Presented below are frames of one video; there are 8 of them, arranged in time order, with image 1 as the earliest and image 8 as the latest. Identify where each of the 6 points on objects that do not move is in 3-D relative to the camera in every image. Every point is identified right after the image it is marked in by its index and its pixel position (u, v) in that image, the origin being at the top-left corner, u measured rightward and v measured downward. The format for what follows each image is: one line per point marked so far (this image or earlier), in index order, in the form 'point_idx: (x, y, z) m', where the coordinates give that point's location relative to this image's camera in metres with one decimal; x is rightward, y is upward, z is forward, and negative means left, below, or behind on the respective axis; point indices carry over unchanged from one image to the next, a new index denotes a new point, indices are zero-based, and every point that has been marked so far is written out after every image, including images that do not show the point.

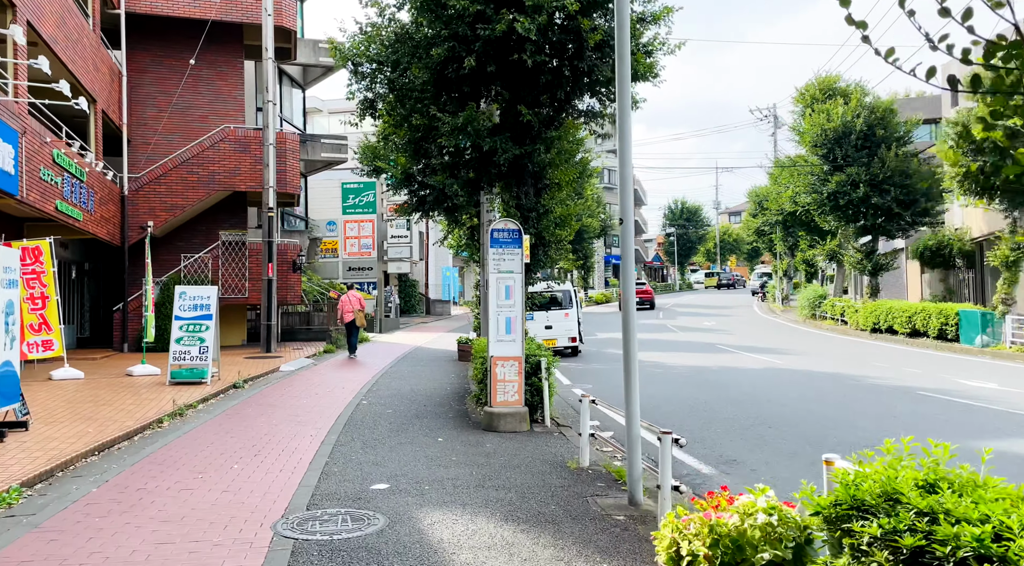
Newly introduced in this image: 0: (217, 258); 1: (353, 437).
0: (-7.6, +0.6, +19.4) m
1: (-1.7, -1.6, +7.9) m
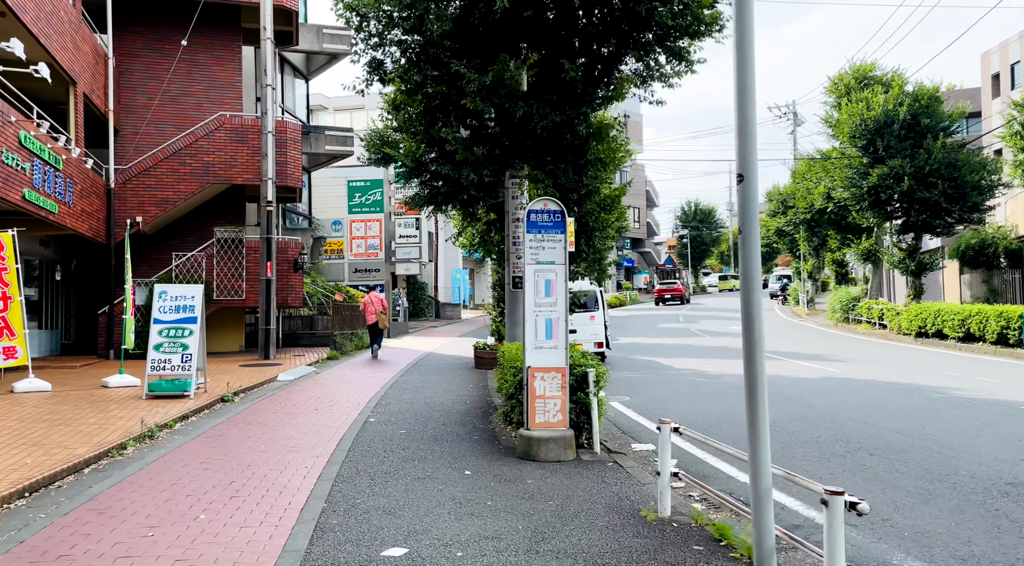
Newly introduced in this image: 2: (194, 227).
0: (-7.2, +0.6, +17.9) m
1: (-1.3, -1.6, +6.3) m
2: (-8.0, +1.4, +19.0) m
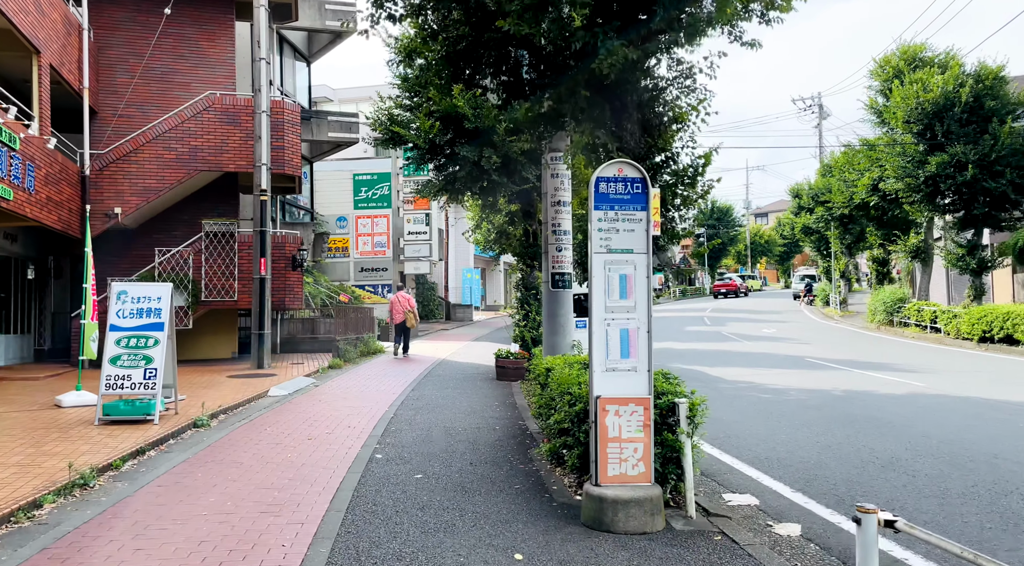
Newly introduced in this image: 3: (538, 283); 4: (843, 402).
0: (-6.7, +0.6, +15.9) m
1: (-0.9, -1.6, +4.3) m
2: (-7.5, +1.4, +17.1) m
3: (+0.5, 0.0, +14.5) m
4: (+4.8, -1.8, +10.9) m
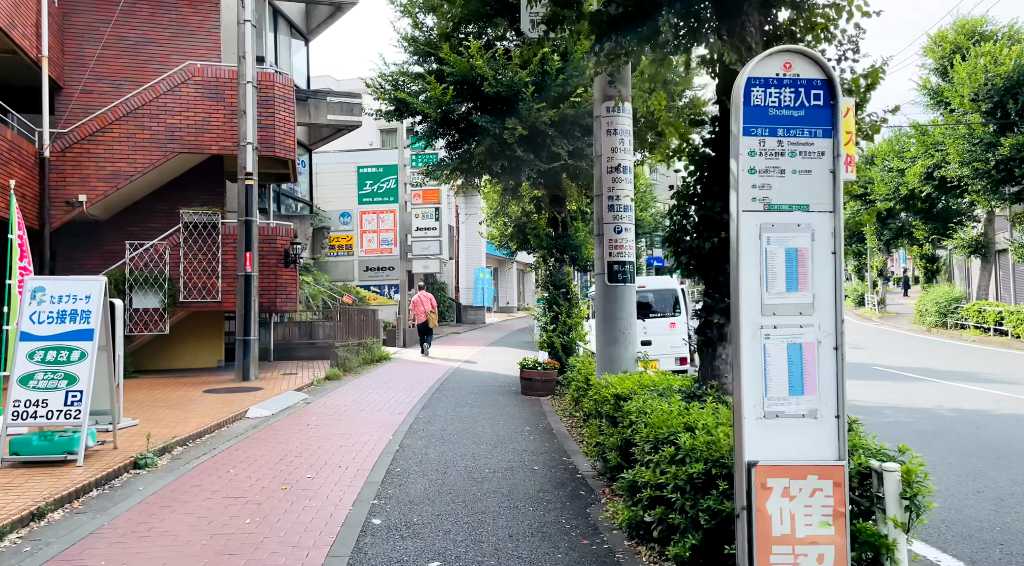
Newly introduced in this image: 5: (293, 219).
0: (-6.2, +0.7, +13.9) m
1: (-0.6, -1.5, +2.1) m
2: (-7.0, +1.5, +15.0) m
3: (+0.9, +0.1, +12.4) m
4: (+5.2, -1.7, +8.7) m
5: (-5.5, +1.6, +18.7) m
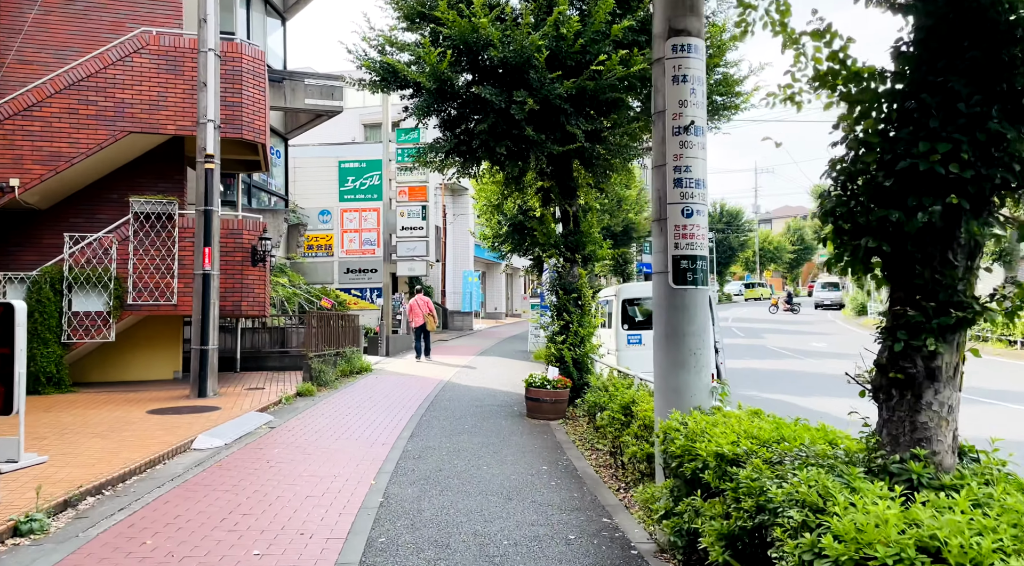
0: (-6.2, +0.7, +12.0) m
1: (-0.3, -1.5, +0.4) m
2: (-7.0, +1.5, +13.1) m
3: (+1.0, 0.0, +10.7) m
4: (+5.3, -1.7, +7.1) m
5: (-5.6, +1.6, +16.9) m
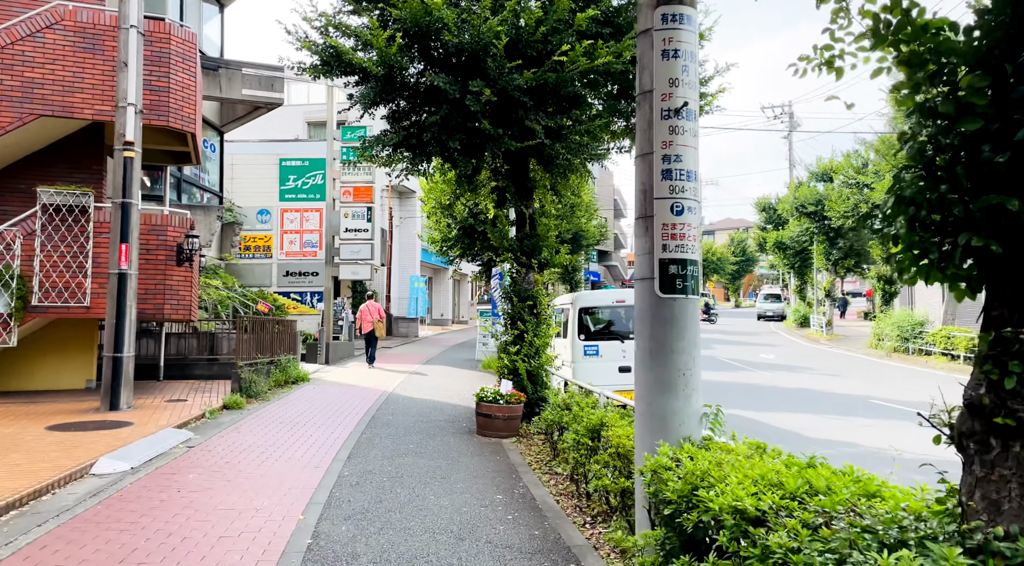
0: (-6.9, +0.7, +10.8) m
1: (-0.2, -1.4, -0.4) m
2: (-7.8, +1.5, +11.8) m
3: (+0.3, -0.1, +10.0) m
4: (+4.9, -1.9, +6.7) m
5: (-6.6, +1.5, +15.7) m
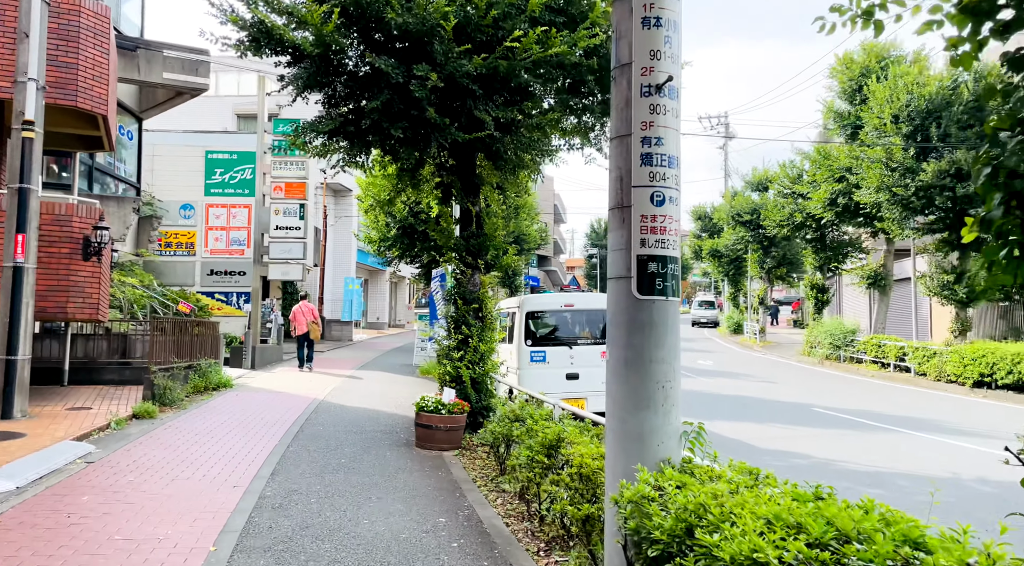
0: (-7.7, +0.8, +9.6) m
1: (-0.1, -1.4, -1.0) m
2: (-8.7, +1.6, +10.5) m
3: (-0.4, -0.1, +9.4) m
4: (+4.4, -2.0, +6.5) m
5: (-7.8, +1.6, +14.5) m
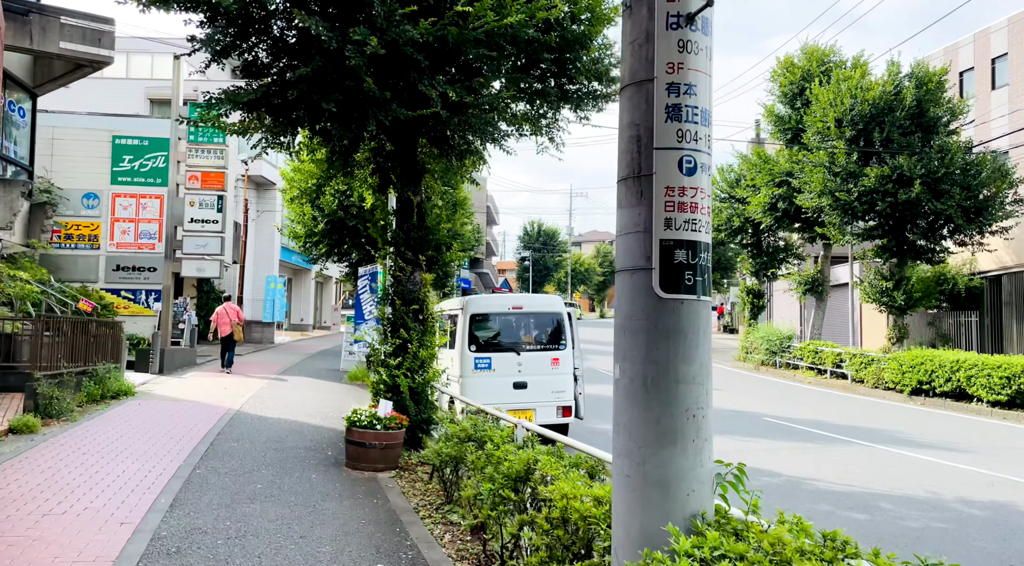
0: (-8.2, +0.9, +7.9) m
1: (+0.3, -1.4, -1.9) m
2: (-9.3, +1.7, +8.8) m
3: (-1.0, -0.1, +8.4) m
4: (+4.0, -2.0, +6.0) m
5: (-8.9, +1.7, +12.8) m
